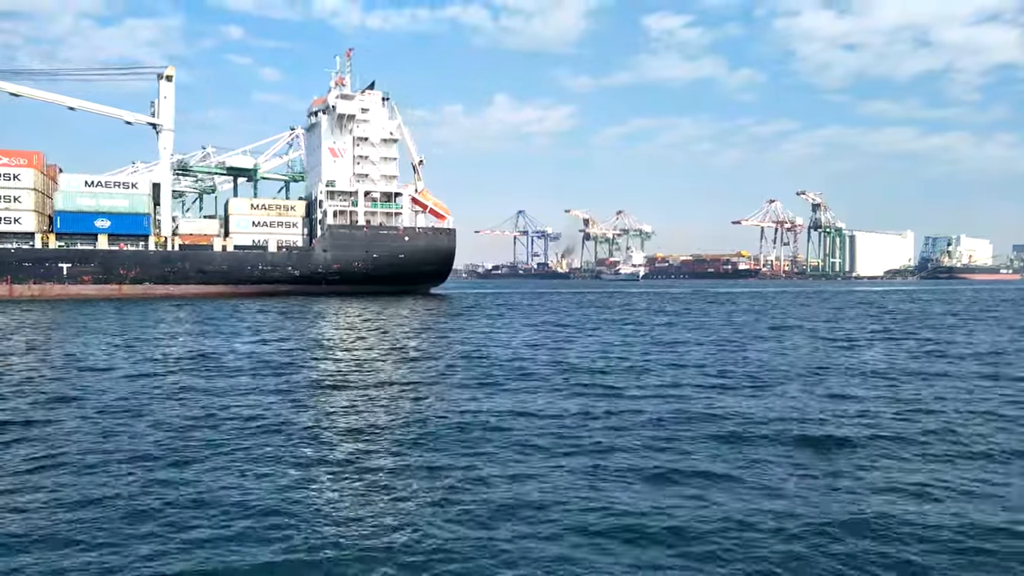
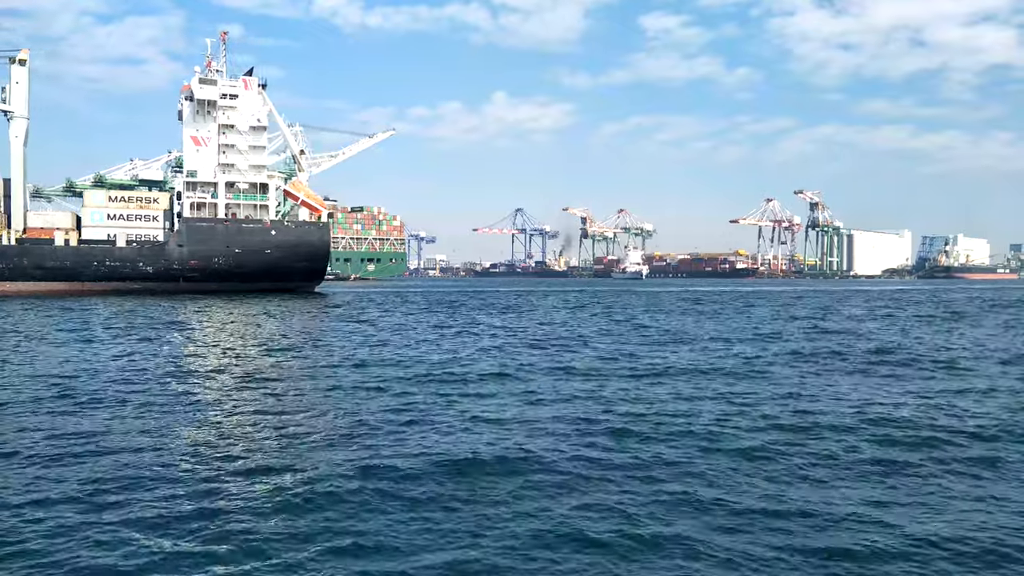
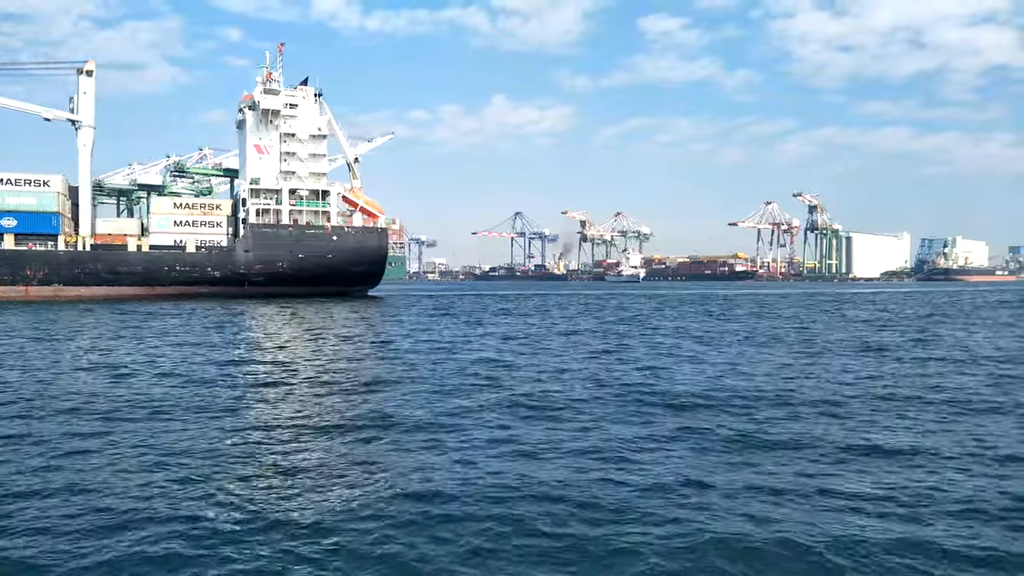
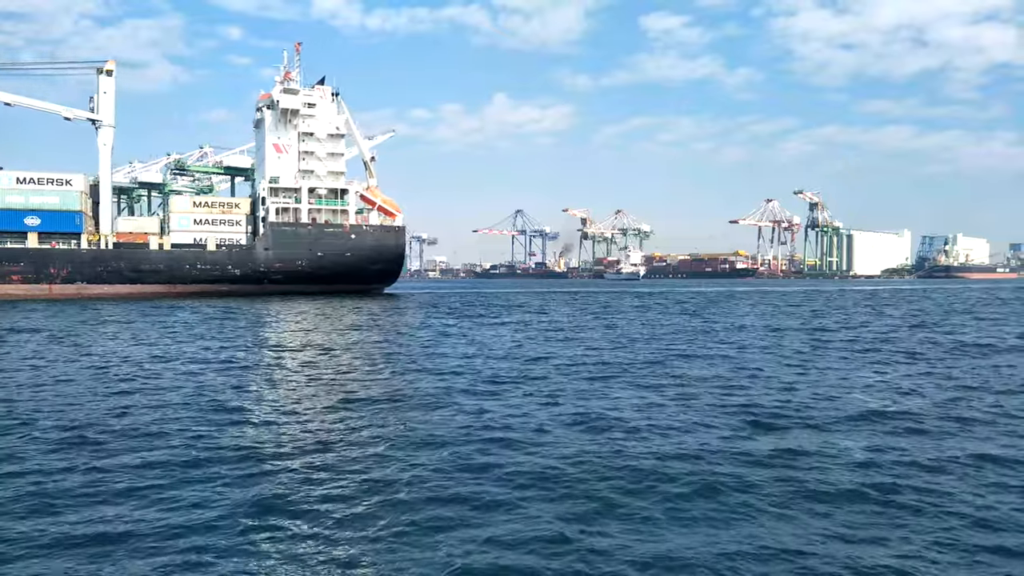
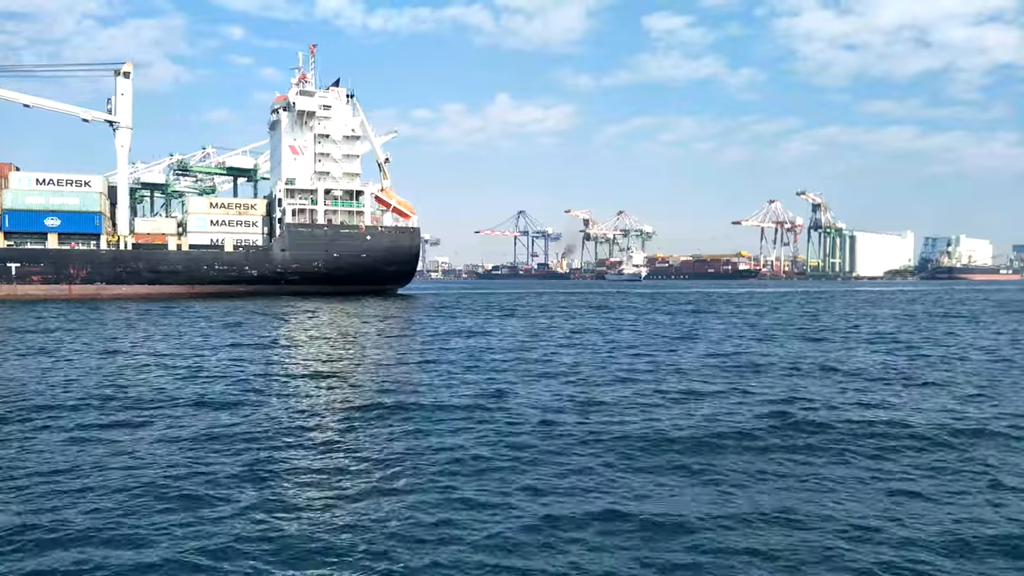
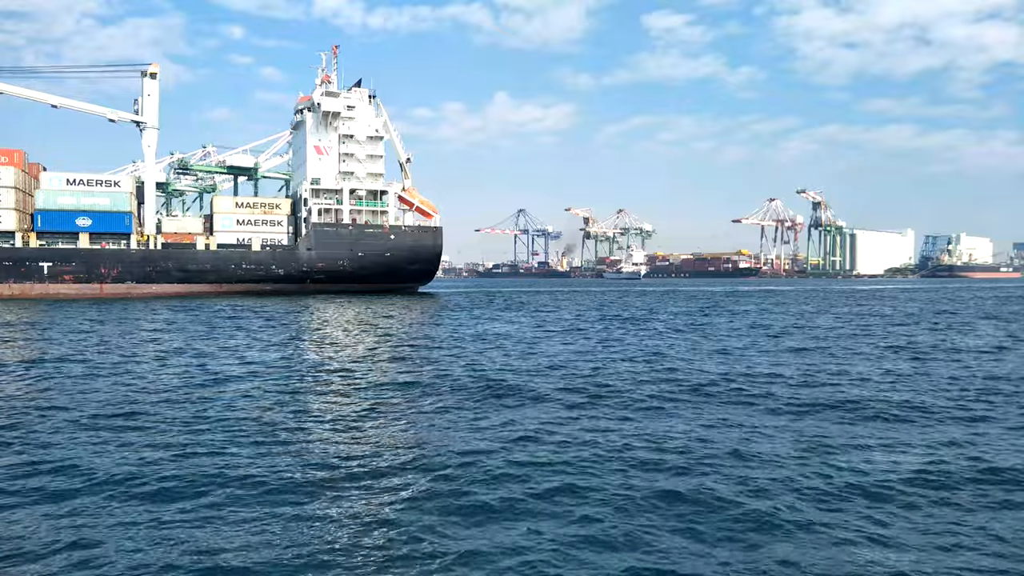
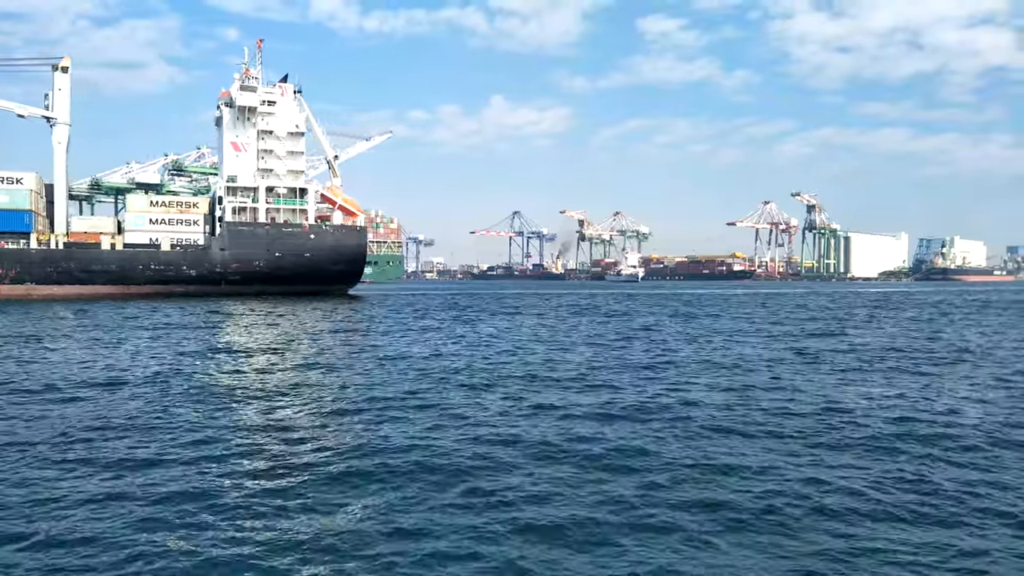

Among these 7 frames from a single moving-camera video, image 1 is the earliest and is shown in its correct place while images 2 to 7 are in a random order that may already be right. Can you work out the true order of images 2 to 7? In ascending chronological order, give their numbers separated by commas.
6, 5, 4, 3, 7, 2
